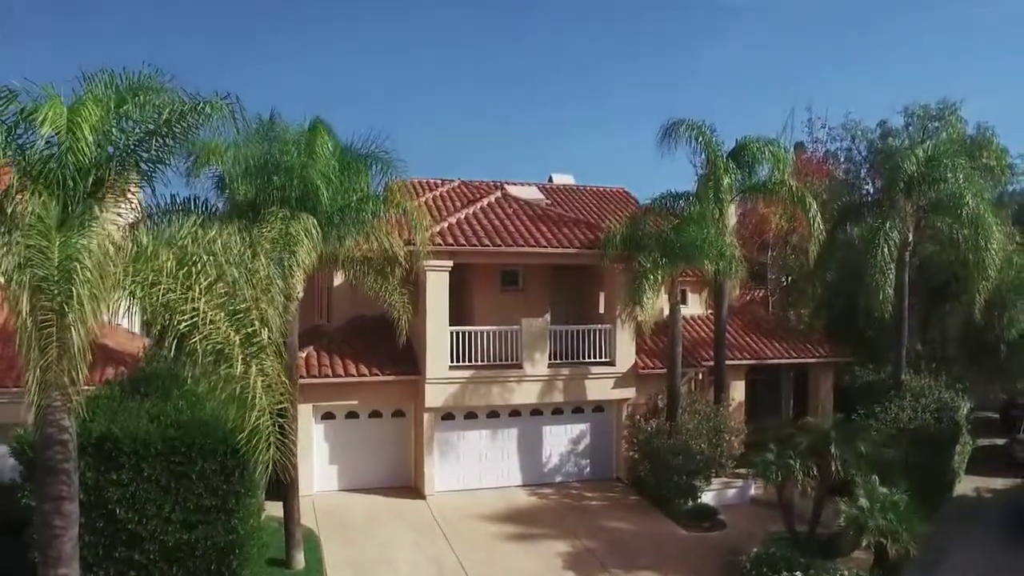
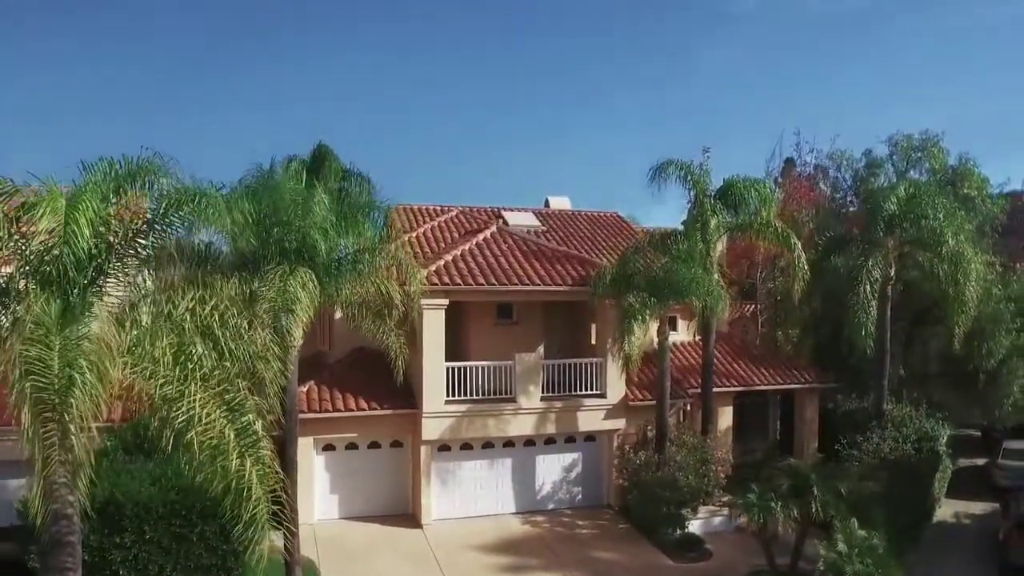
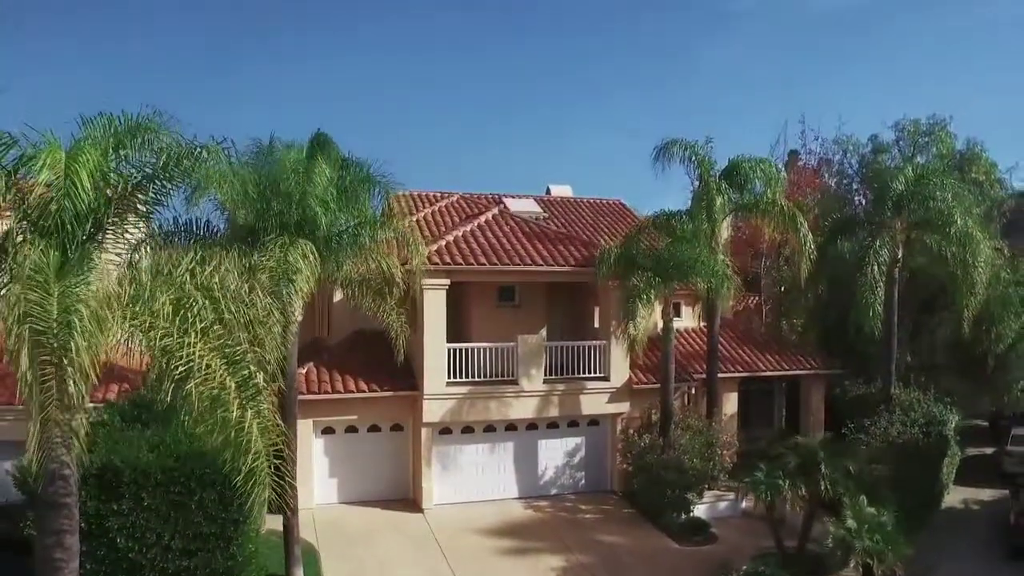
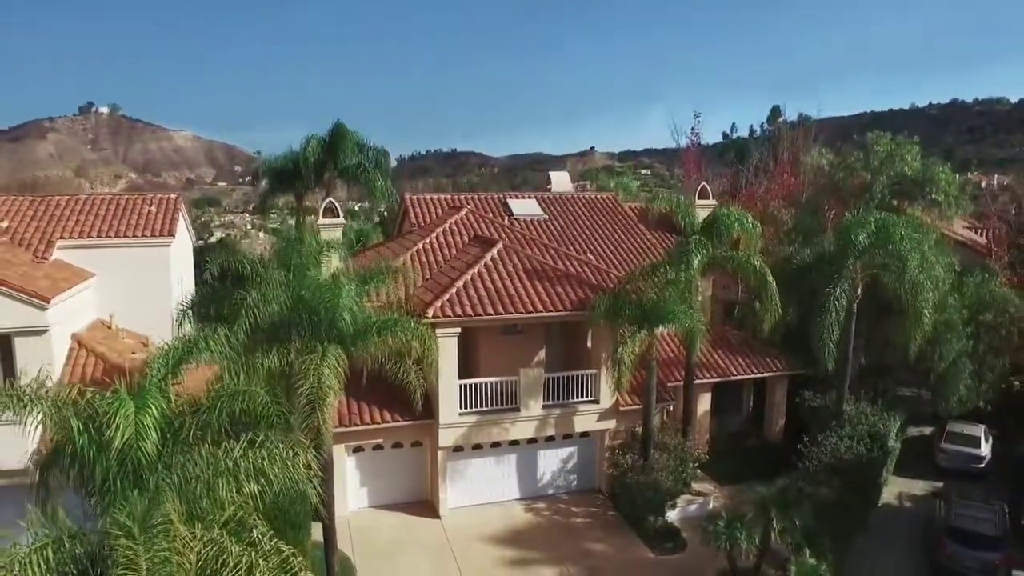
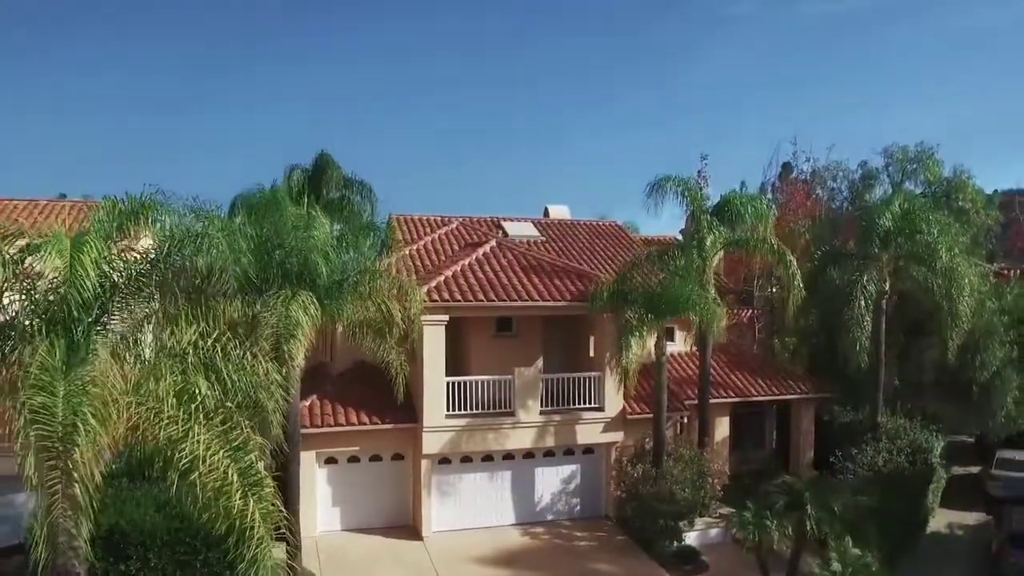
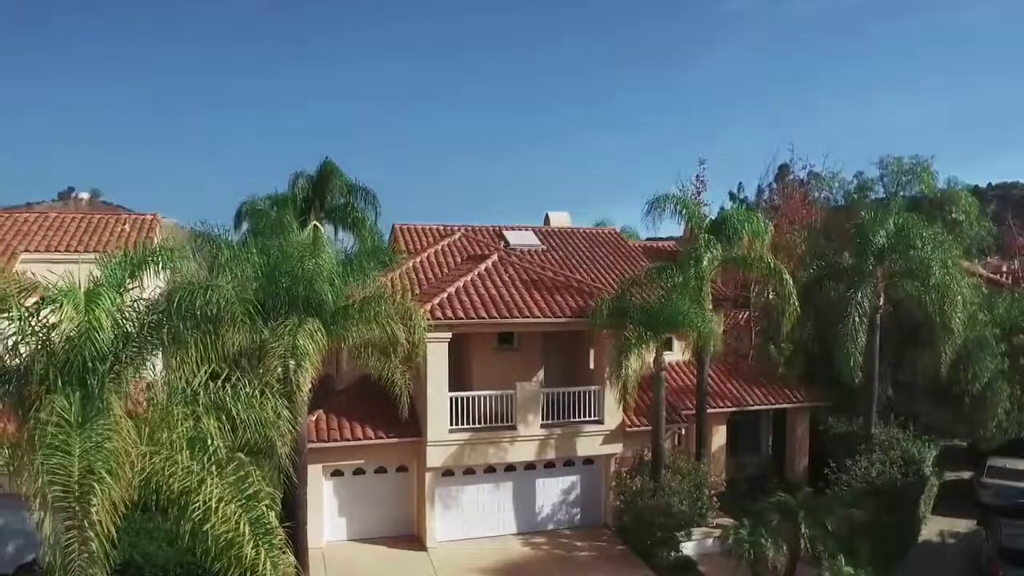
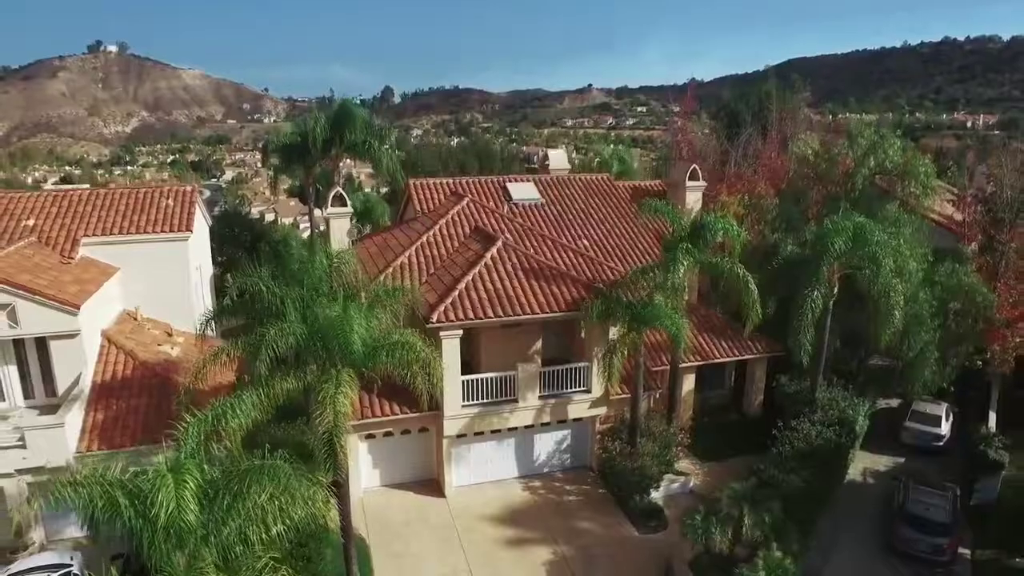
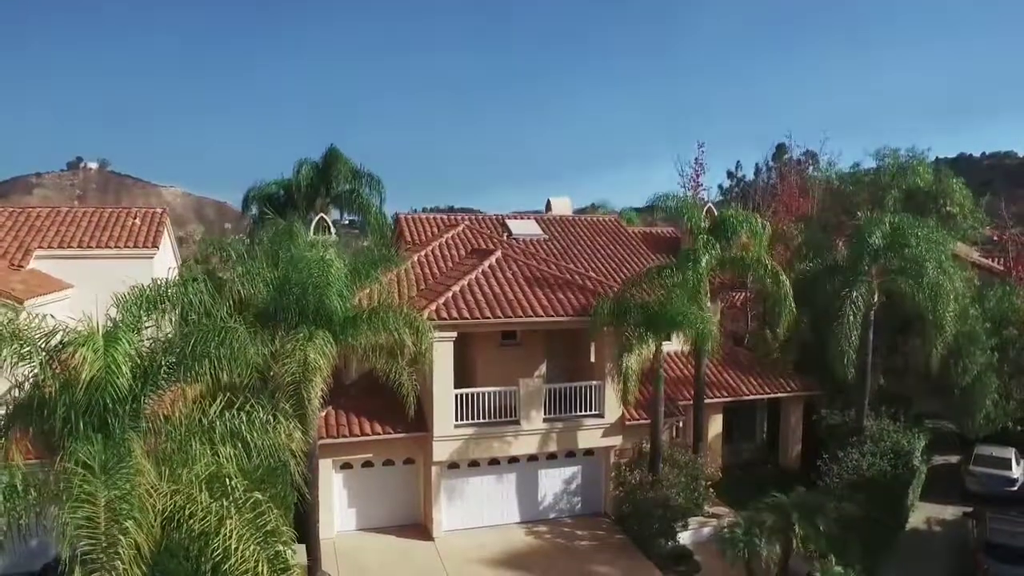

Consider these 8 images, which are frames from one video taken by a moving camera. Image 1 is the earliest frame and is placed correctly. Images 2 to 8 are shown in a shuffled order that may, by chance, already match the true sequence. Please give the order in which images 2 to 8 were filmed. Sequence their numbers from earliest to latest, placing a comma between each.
3, 2, 5, 6, 8, 4, 7
